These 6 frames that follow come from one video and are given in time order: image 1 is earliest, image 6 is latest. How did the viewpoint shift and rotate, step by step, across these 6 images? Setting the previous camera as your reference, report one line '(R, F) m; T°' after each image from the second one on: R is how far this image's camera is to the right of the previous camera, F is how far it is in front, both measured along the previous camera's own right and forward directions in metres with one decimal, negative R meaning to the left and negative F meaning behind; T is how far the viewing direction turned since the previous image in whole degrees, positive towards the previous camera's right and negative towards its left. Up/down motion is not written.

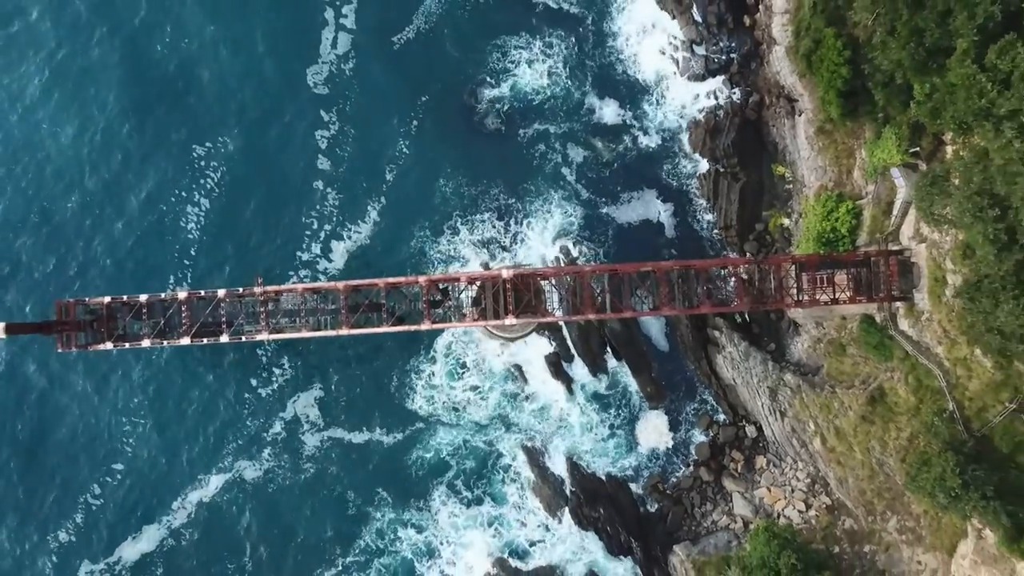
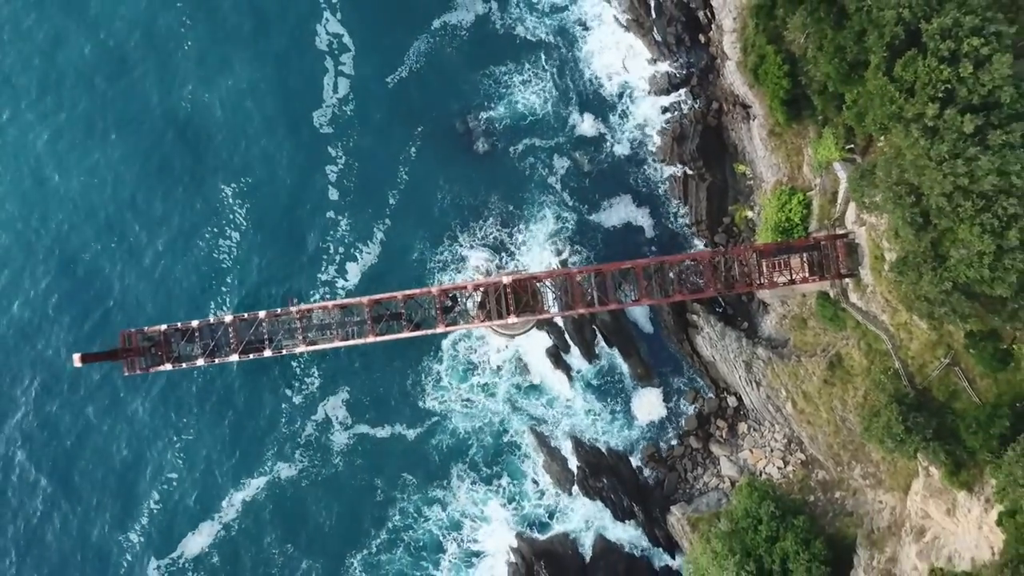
(0.0, -5.7) m; 0°
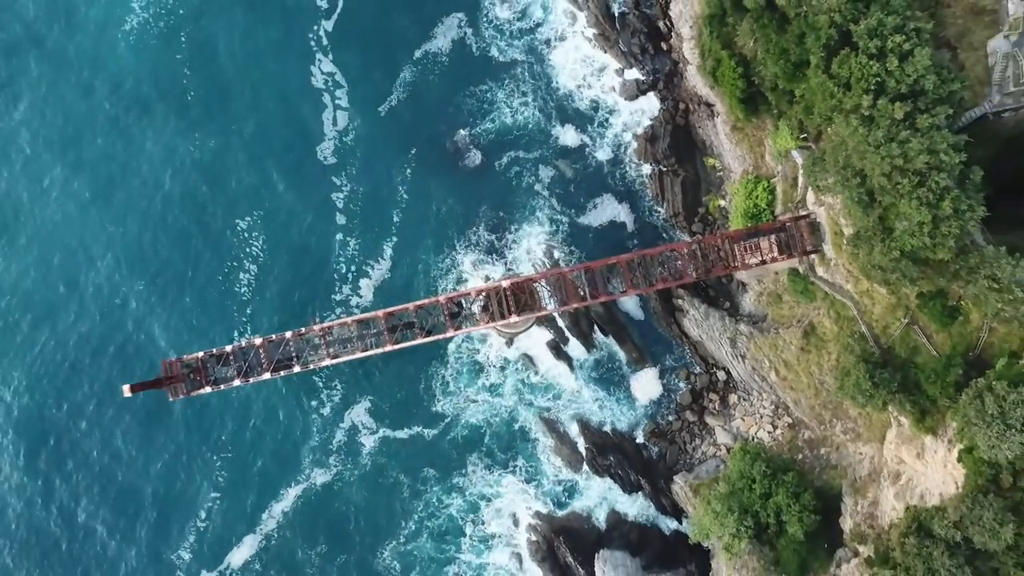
(0.0, -4.4) m; 0°
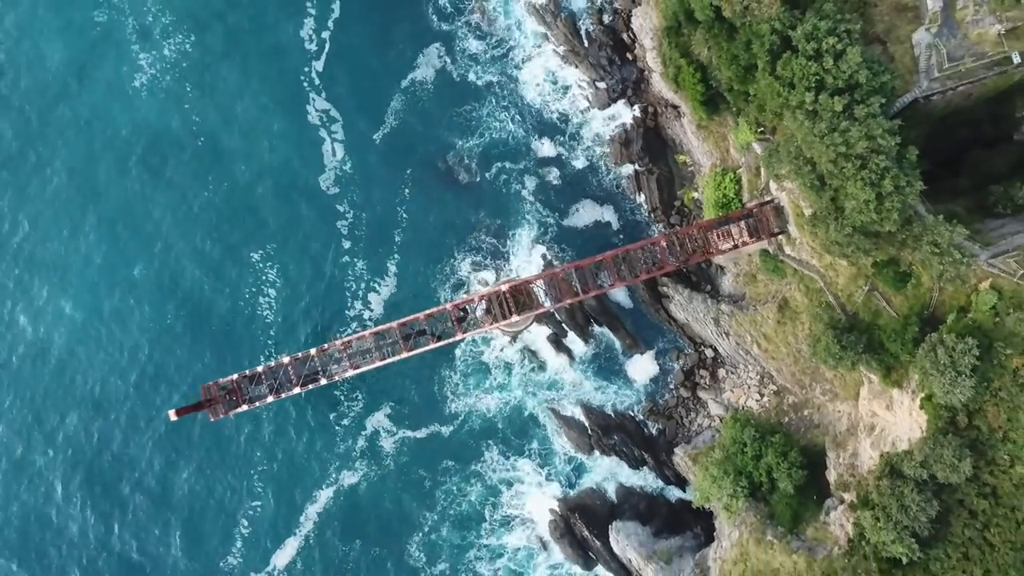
(-0.1, -4.8) m; 0°
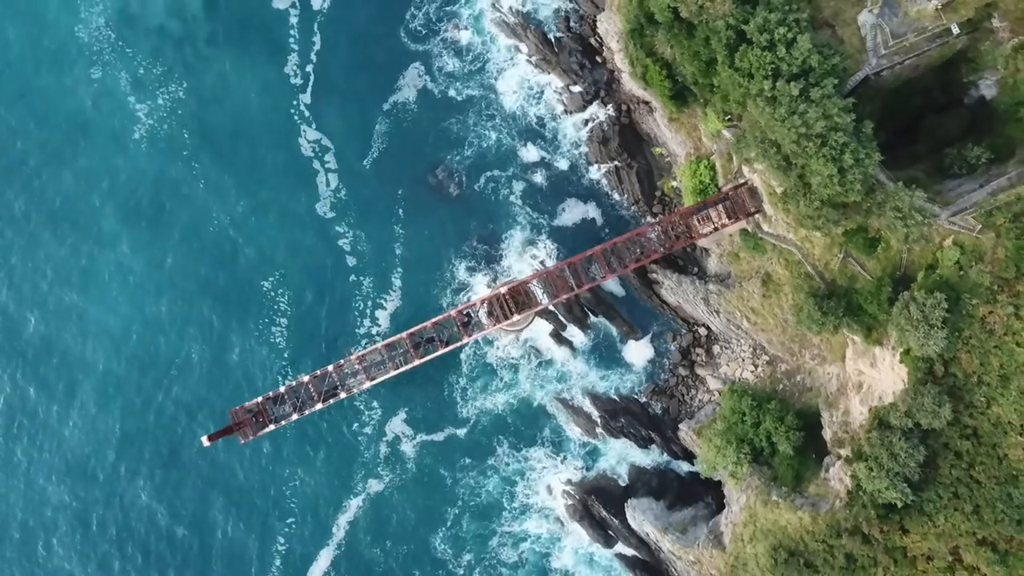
(0.0, -3.2) m; 0°
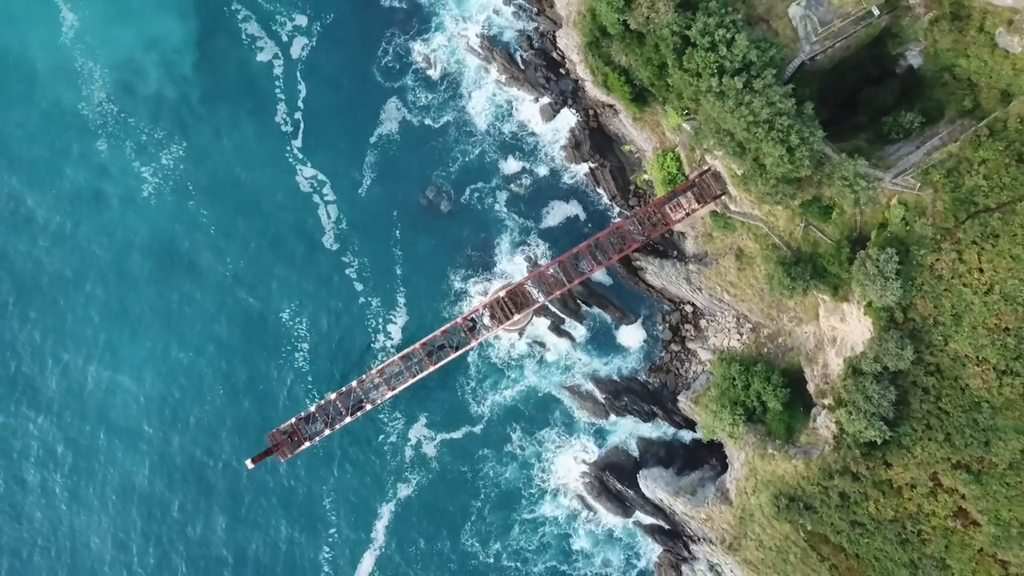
(0.0, -5.1) m; 0°
